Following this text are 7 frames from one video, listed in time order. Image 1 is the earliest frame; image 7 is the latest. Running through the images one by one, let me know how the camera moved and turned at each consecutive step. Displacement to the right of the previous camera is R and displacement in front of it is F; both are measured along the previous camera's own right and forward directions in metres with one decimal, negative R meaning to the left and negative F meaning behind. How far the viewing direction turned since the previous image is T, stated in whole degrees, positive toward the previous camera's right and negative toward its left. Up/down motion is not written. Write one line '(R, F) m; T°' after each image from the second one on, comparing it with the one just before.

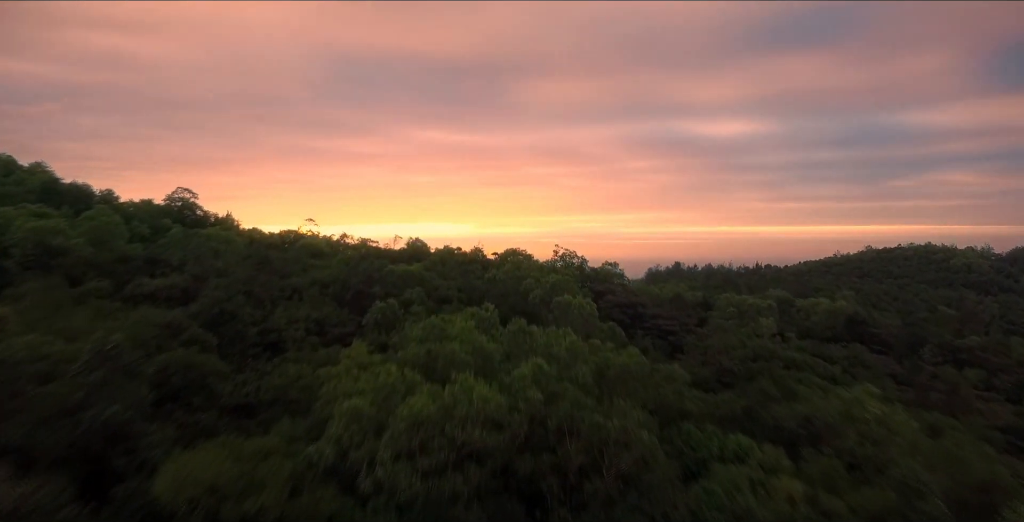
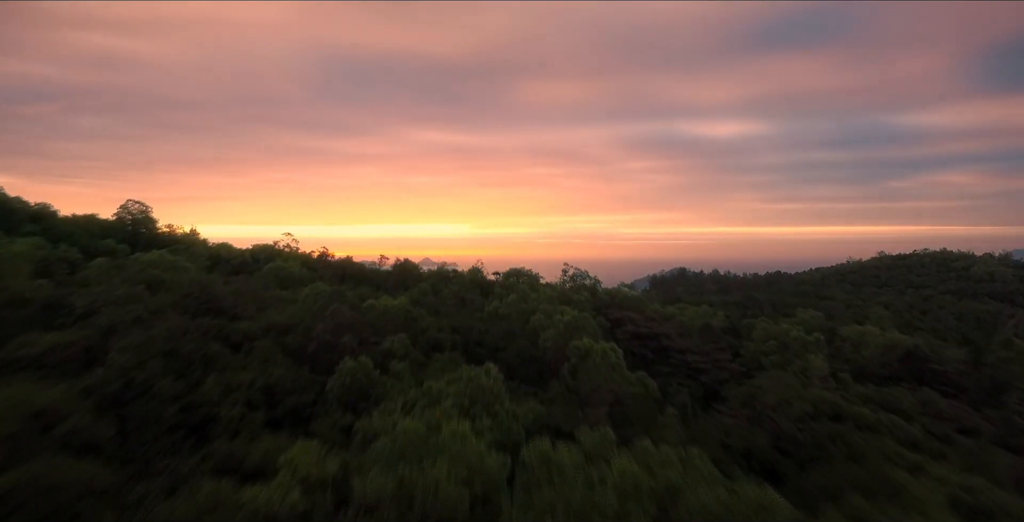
(-0.2, +2.4) m; 0°
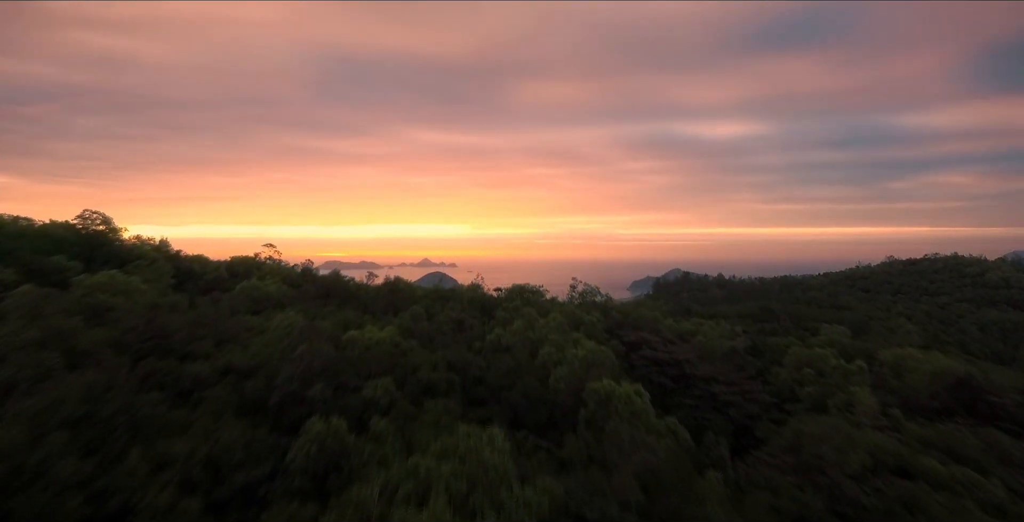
(-0.2, +1.6) m; 0°
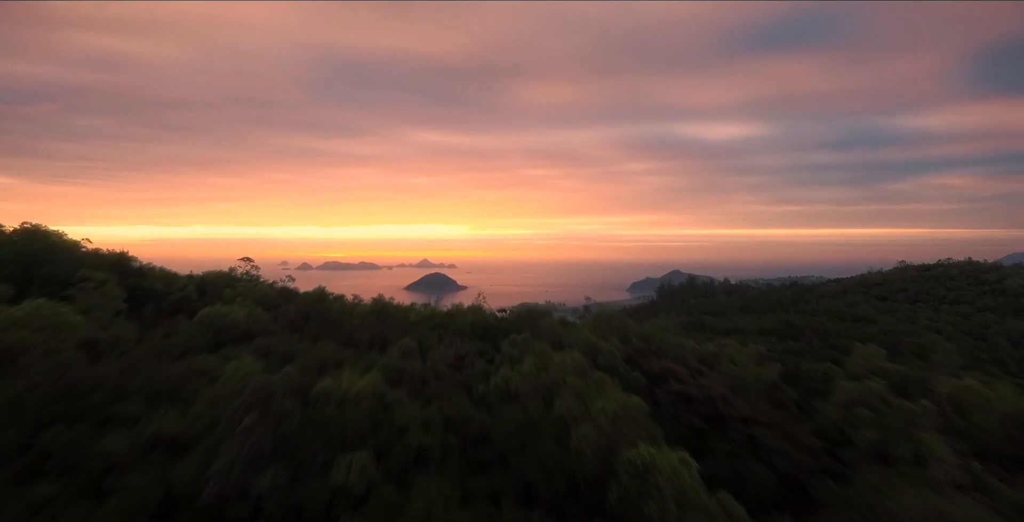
(-0.2, +1.8) m; 0°
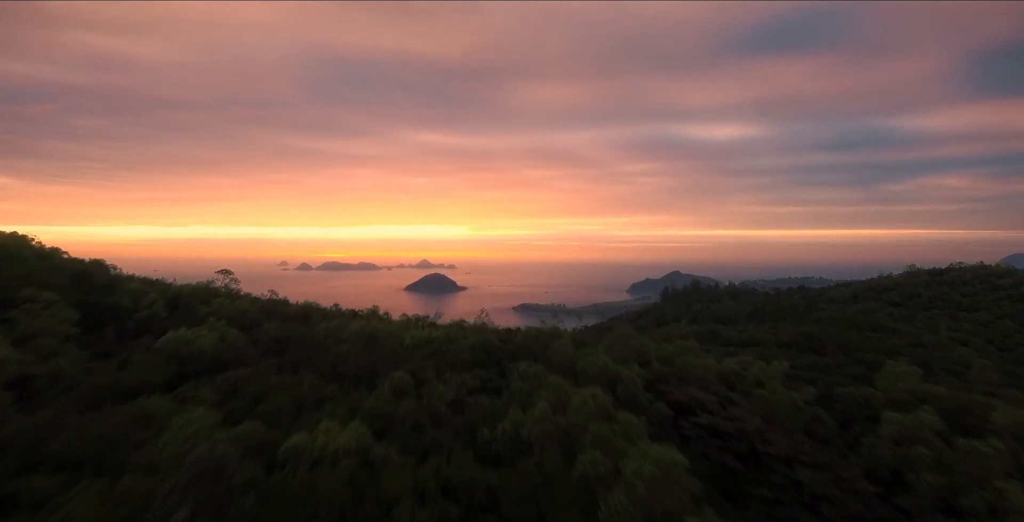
(-0.2, +1.4) m; 0°
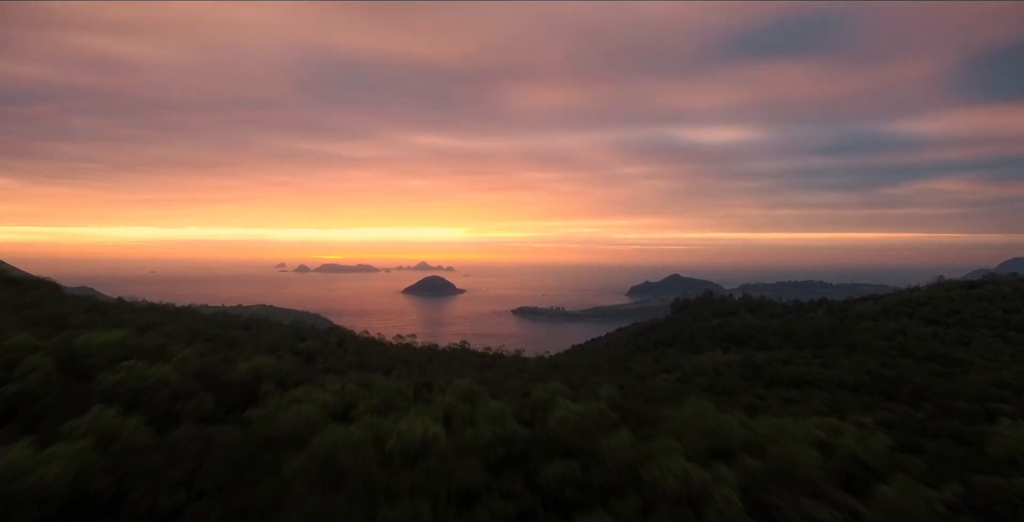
(-0.7, +3.6) m; 0°
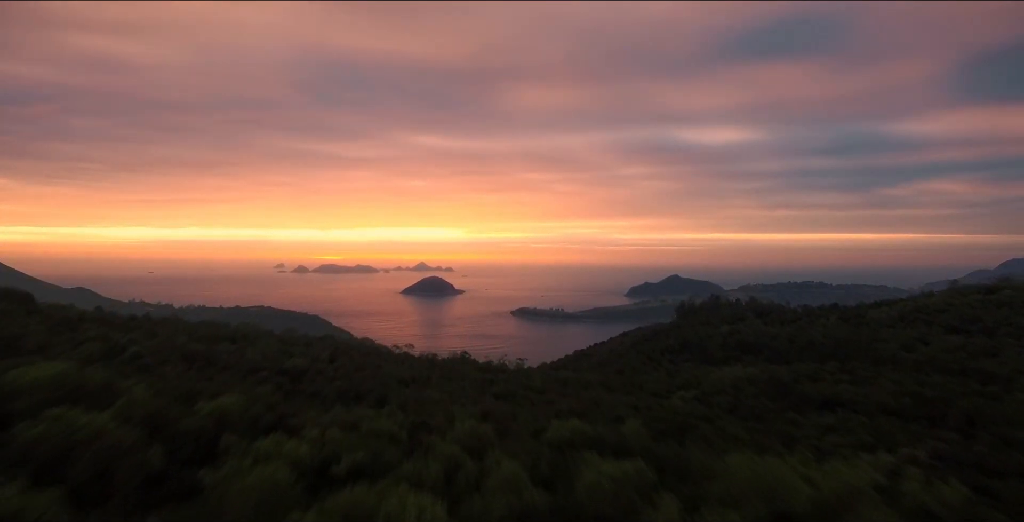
(-0.3, +1.7) m; 0°
